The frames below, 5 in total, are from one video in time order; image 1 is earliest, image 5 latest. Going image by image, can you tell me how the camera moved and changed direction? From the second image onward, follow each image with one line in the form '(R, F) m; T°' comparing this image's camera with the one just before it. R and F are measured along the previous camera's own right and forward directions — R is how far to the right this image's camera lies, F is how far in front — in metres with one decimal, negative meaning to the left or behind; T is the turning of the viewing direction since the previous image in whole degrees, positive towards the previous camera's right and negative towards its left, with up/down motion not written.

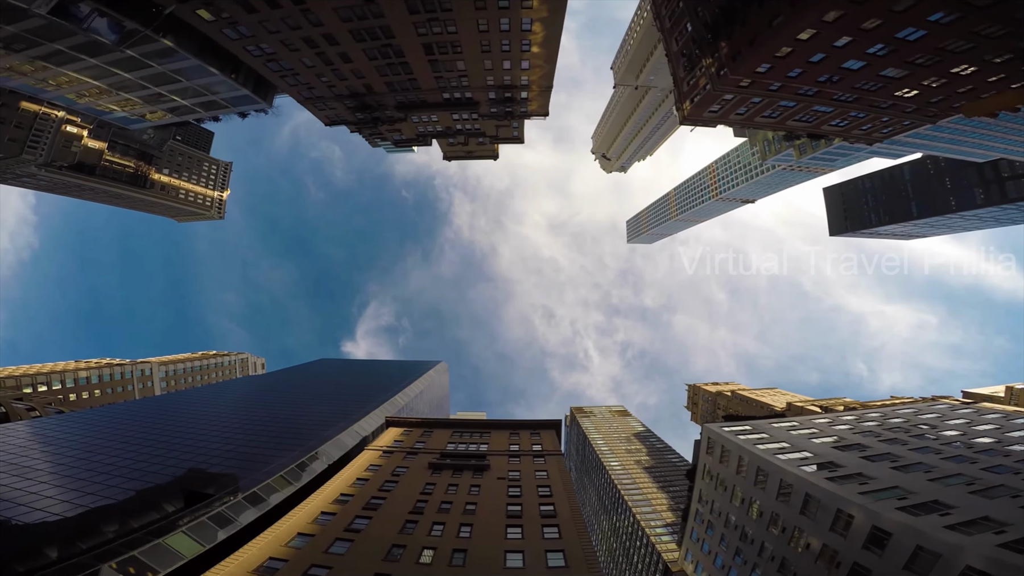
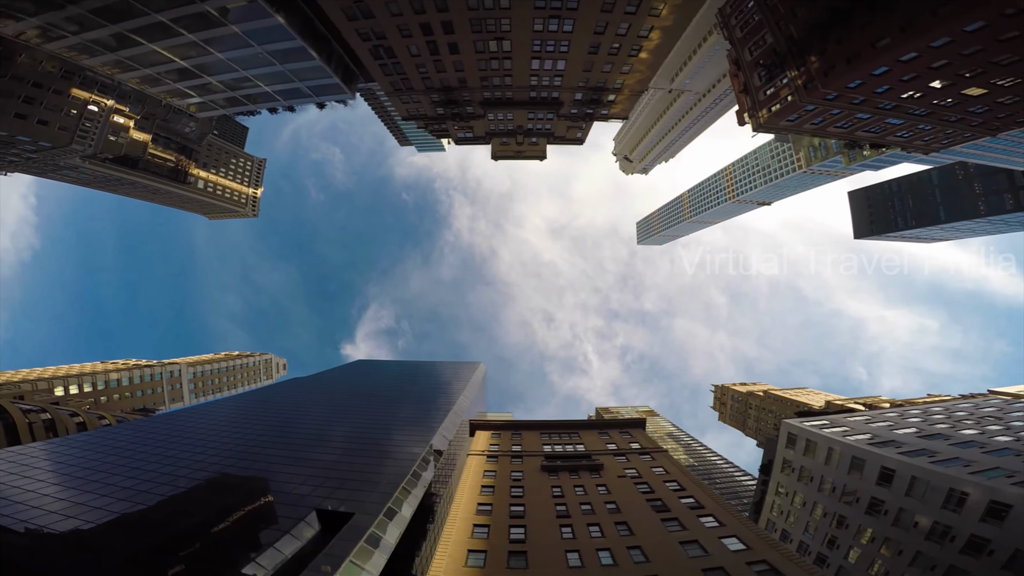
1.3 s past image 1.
(-12.3, -0.4) m; +3°
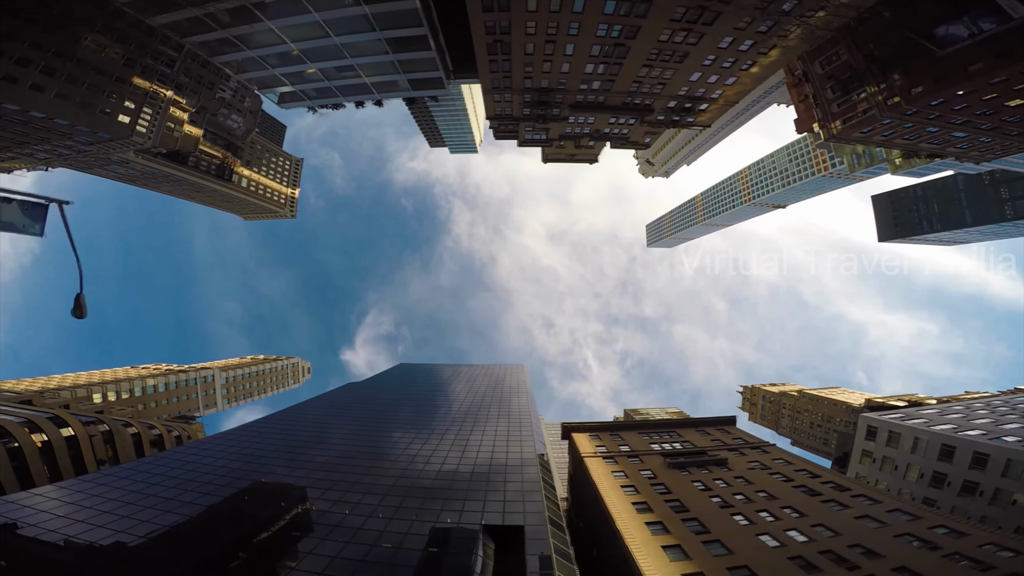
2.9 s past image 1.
(-13.8, +0.2) m; +3°
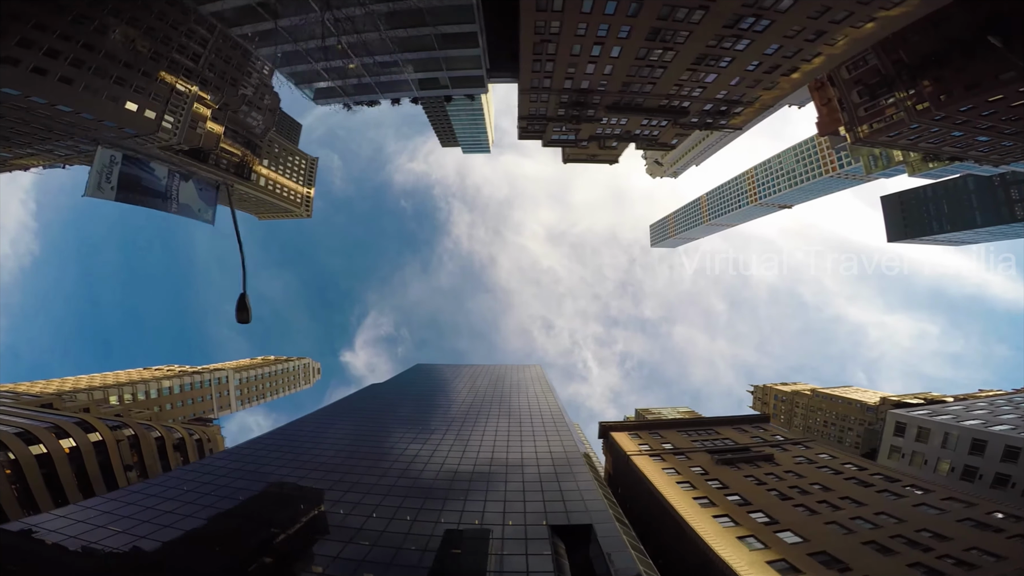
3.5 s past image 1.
(-5.6, +0.2) m; +1°
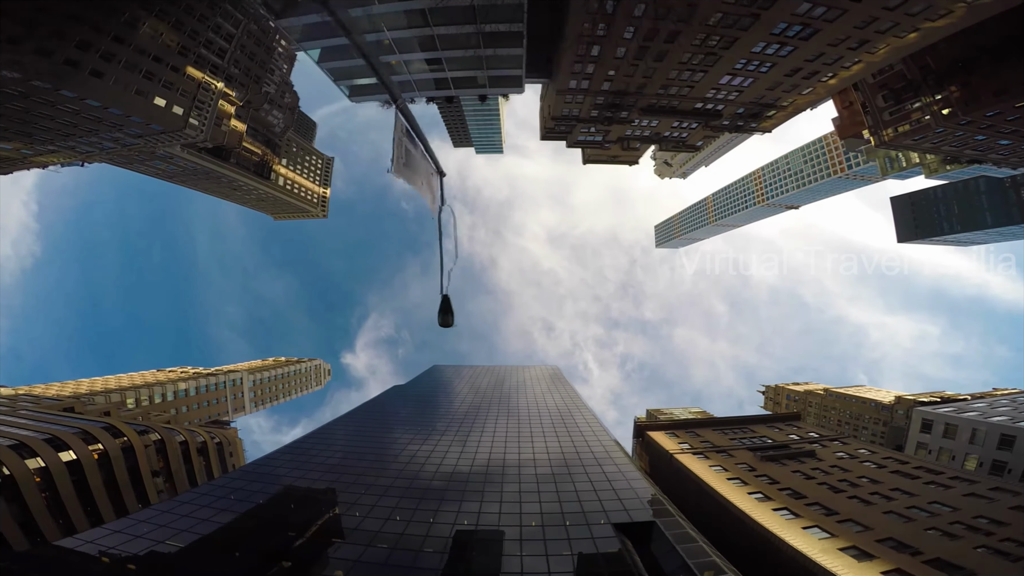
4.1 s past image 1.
(-5.3, +0.2) m; +1°
